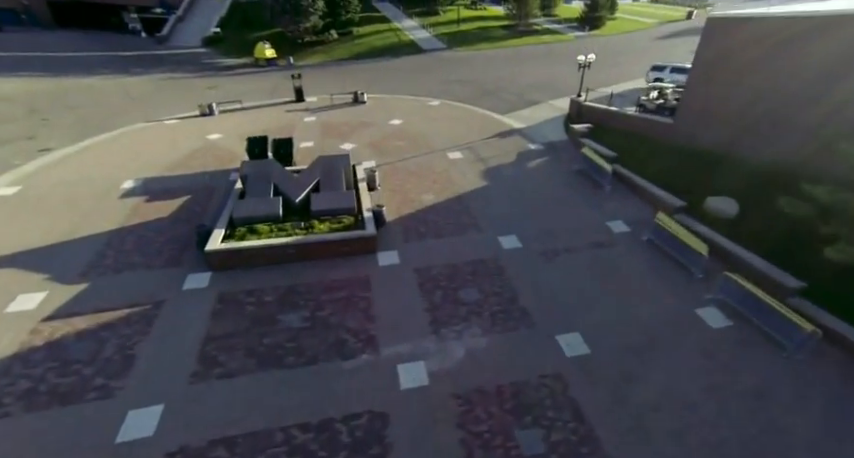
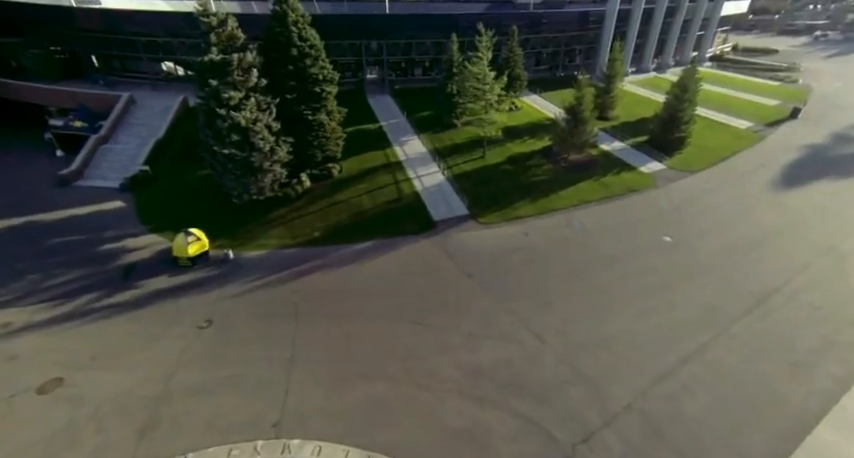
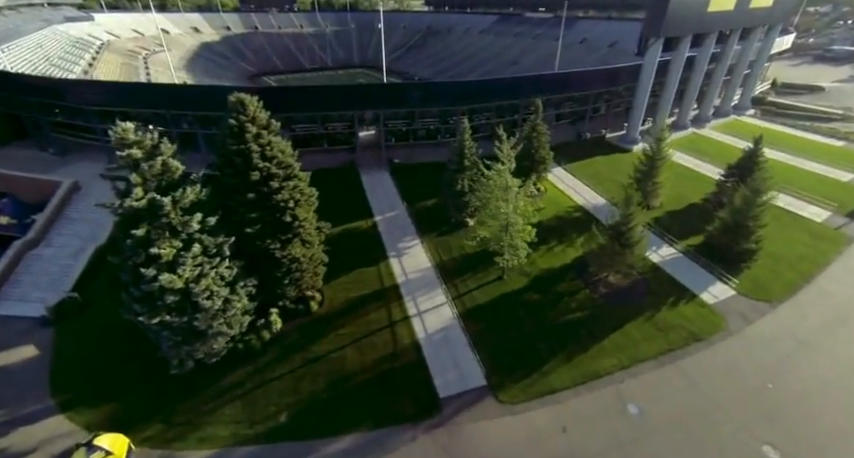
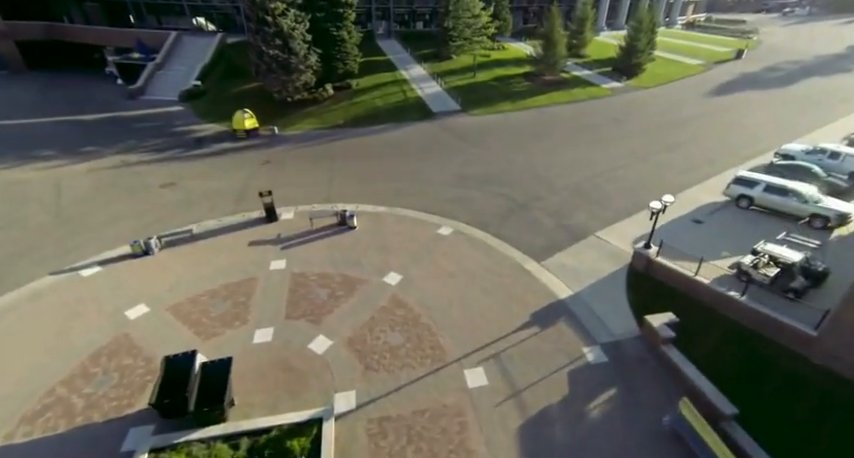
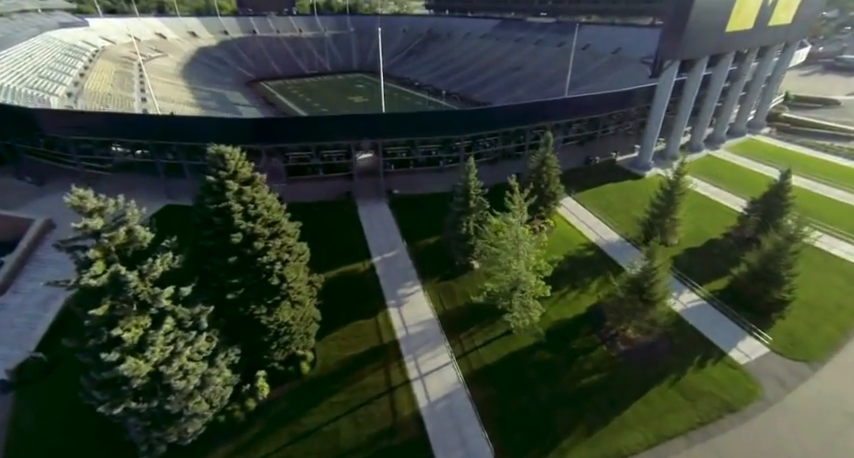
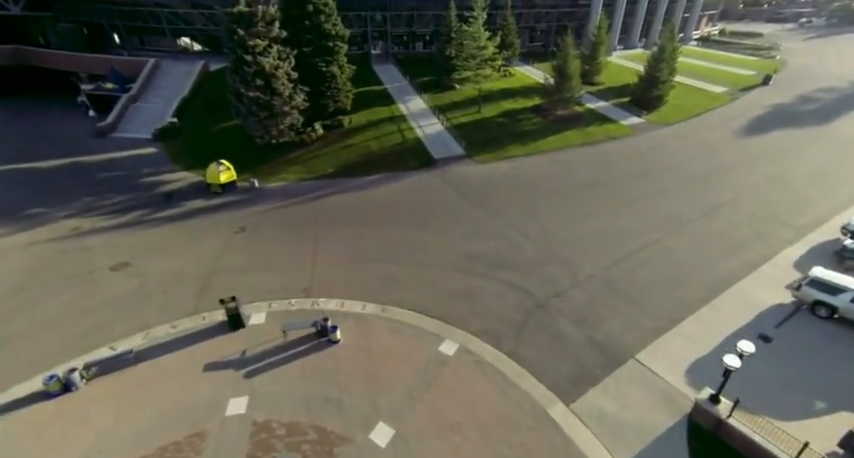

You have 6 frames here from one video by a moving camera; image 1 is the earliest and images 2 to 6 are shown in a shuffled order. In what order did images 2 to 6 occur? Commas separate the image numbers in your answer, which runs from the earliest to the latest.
4, 6, 2, 3, 5
